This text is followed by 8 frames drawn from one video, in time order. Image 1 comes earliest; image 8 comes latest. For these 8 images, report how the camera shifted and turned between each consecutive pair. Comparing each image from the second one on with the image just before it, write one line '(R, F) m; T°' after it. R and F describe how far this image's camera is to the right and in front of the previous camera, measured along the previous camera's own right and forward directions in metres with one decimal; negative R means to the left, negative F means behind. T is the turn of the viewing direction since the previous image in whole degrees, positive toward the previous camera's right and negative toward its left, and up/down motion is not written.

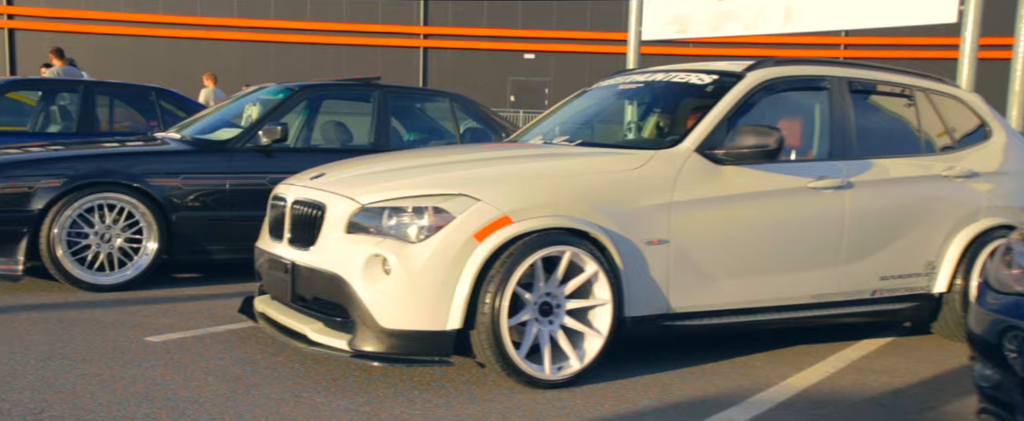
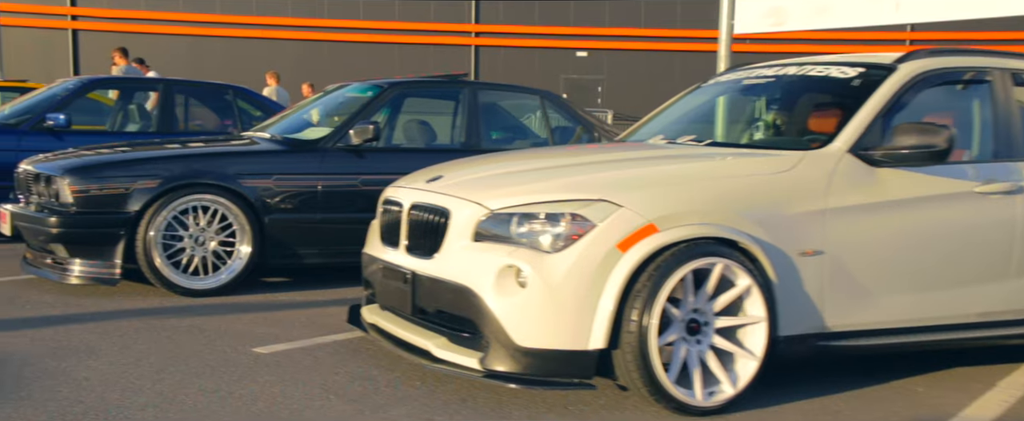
(-0.3, +0.3) m; -3°
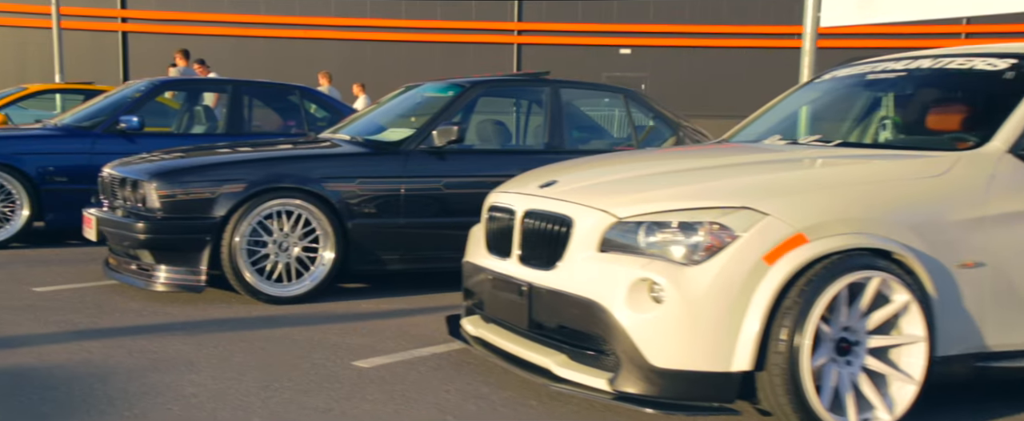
(-0.2, +0.2) m; -3°
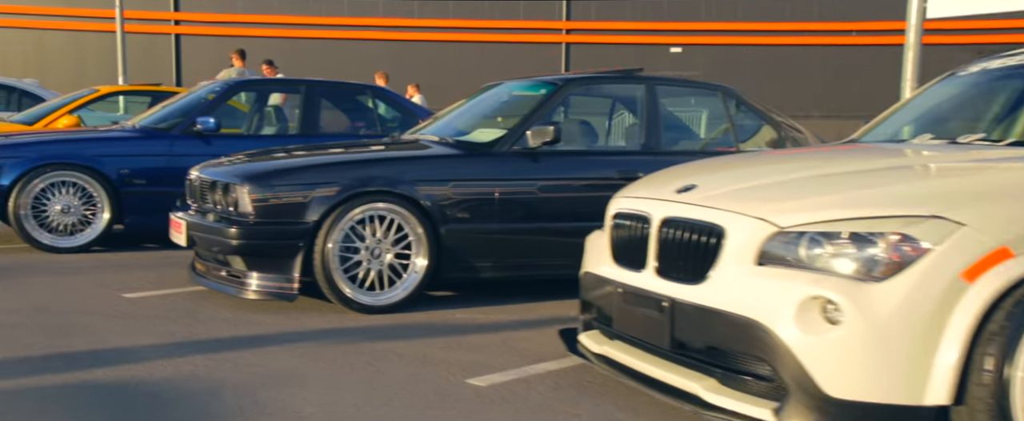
(-0.3, +0.3) m; -3°
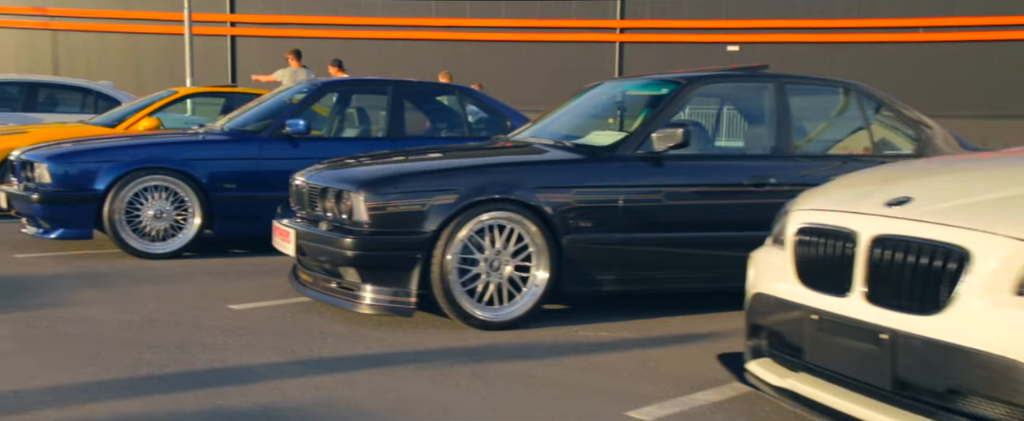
(-0.4, +0.3) m; -3°
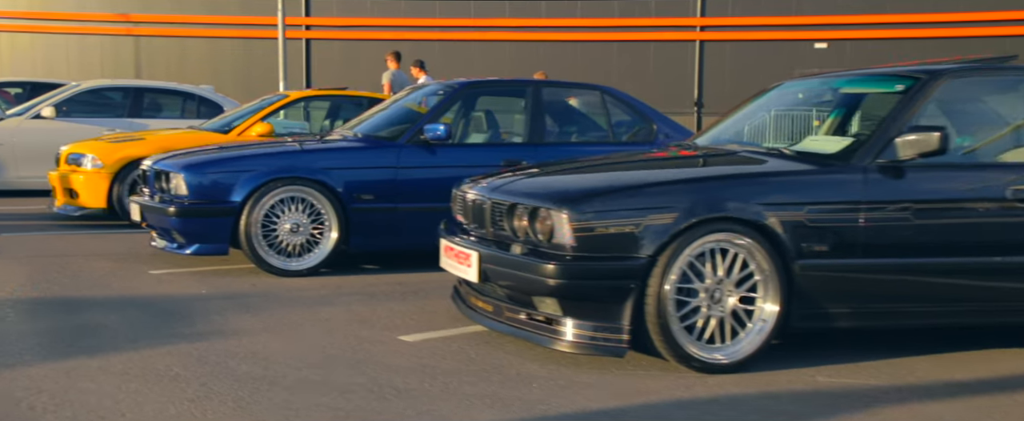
(-0.7, +0.6) m; -4°
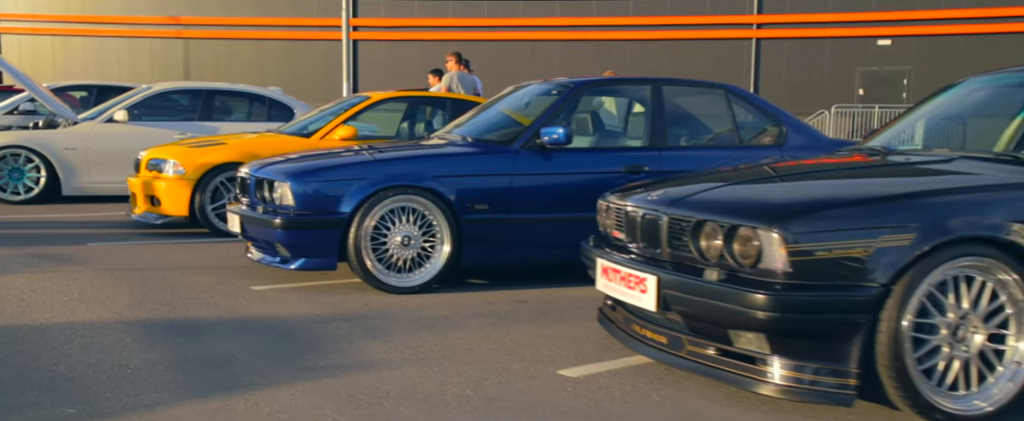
(-0.6, +0.6) m; -2°
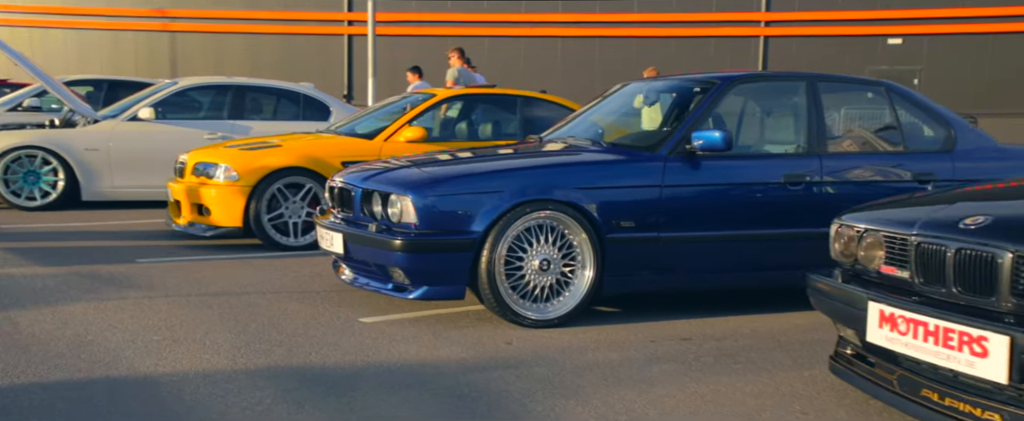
(-1.0, +1.0) m; +1°
